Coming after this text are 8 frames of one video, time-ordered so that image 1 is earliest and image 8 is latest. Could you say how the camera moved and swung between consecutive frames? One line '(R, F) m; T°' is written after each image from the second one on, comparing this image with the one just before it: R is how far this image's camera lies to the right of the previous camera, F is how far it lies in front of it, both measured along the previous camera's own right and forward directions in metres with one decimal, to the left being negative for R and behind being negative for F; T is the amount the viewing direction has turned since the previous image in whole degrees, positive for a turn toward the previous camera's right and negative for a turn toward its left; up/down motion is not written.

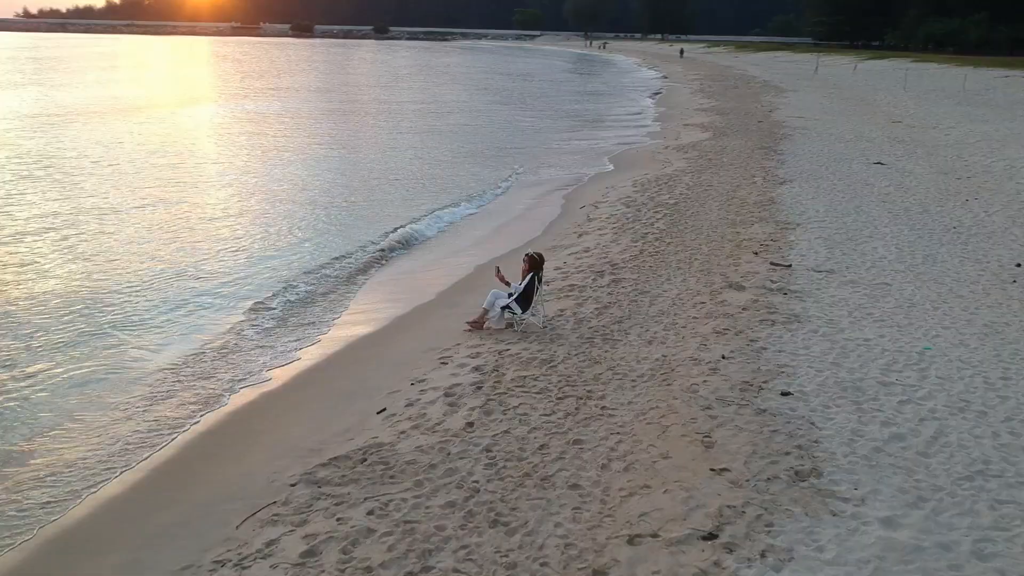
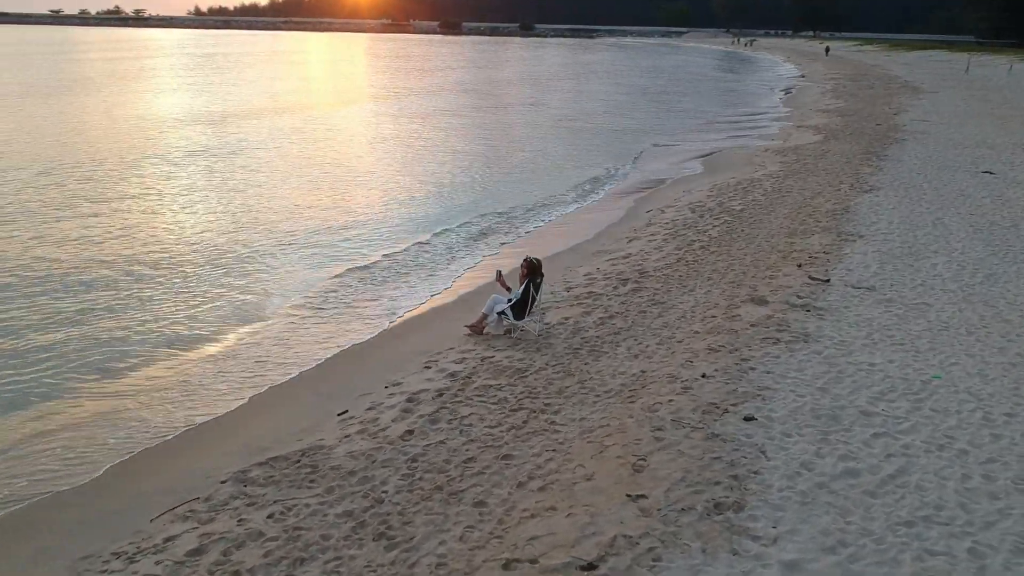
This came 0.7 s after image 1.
(+1.4, +0.2) m; -8°
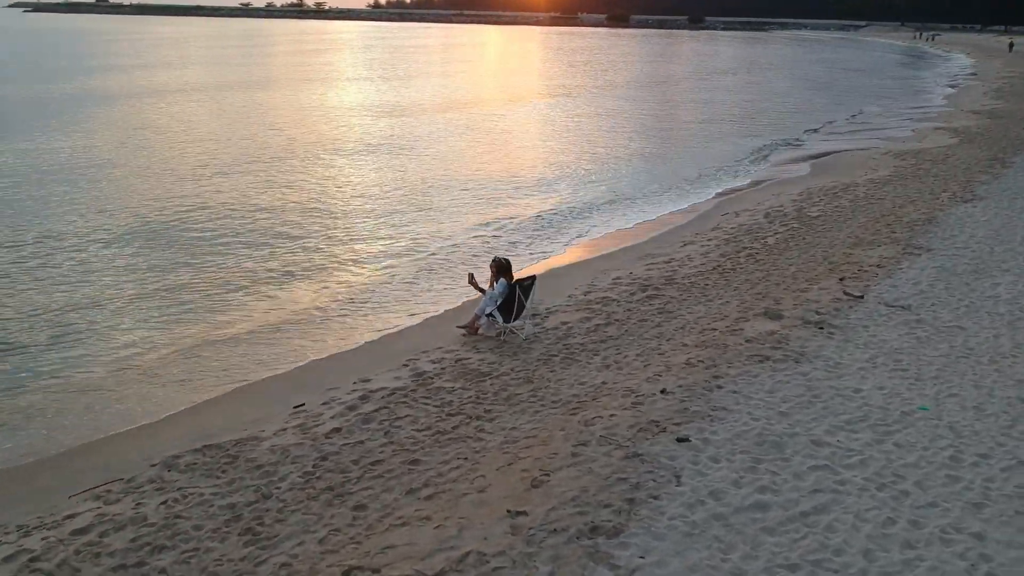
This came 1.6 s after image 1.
(+1.6, +0.2) m; -9°
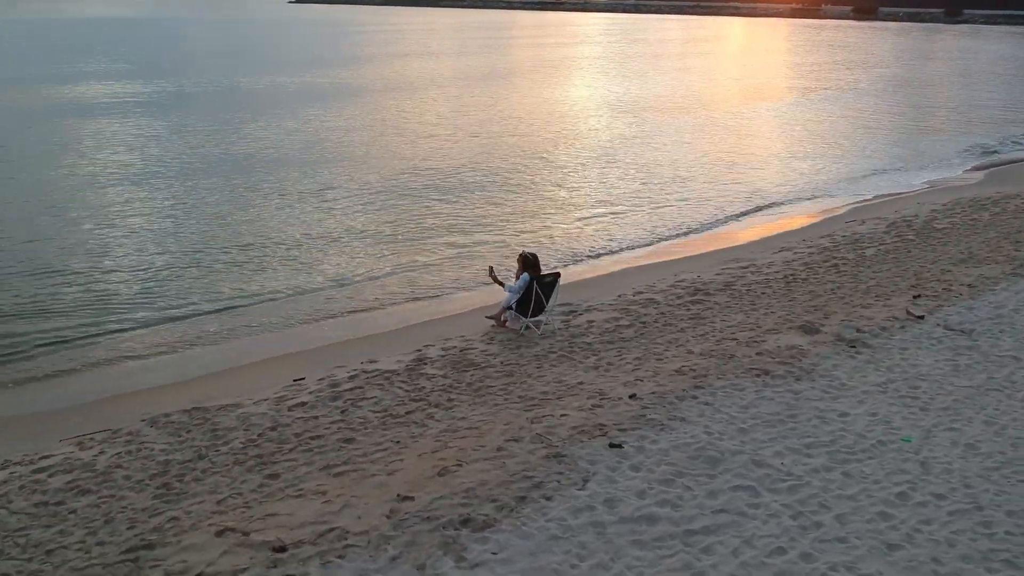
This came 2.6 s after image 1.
(+1.9, +0.1) m; -13°
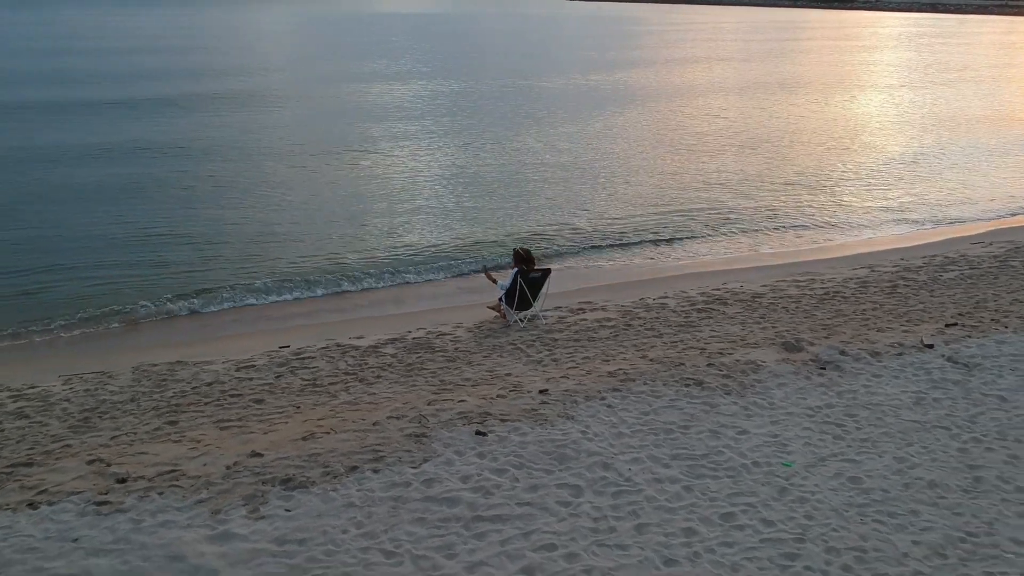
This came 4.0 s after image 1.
(+2.6, 0.0) m; -15°
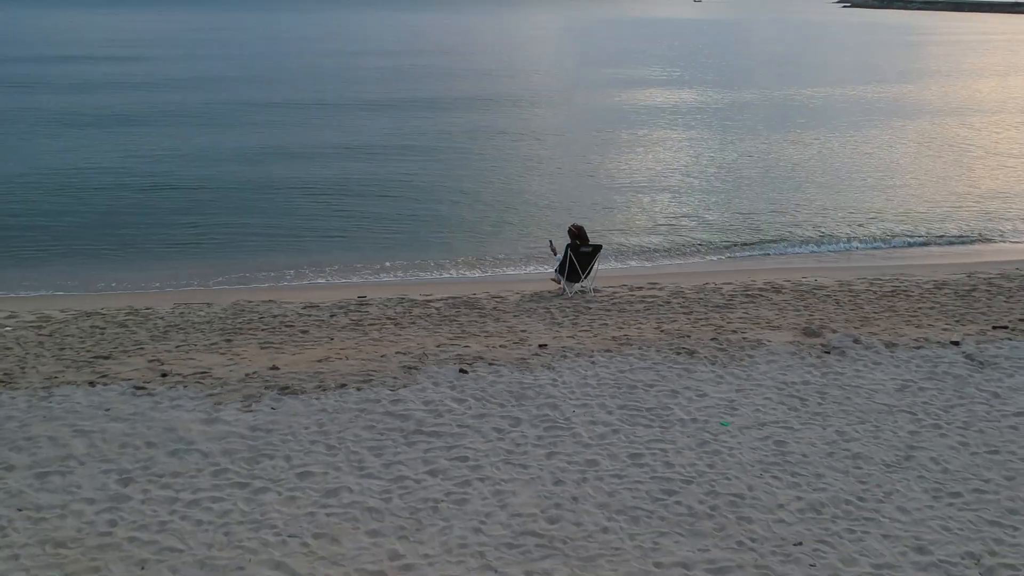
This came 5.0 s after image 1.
(+2.0, -0.6) m; -14°
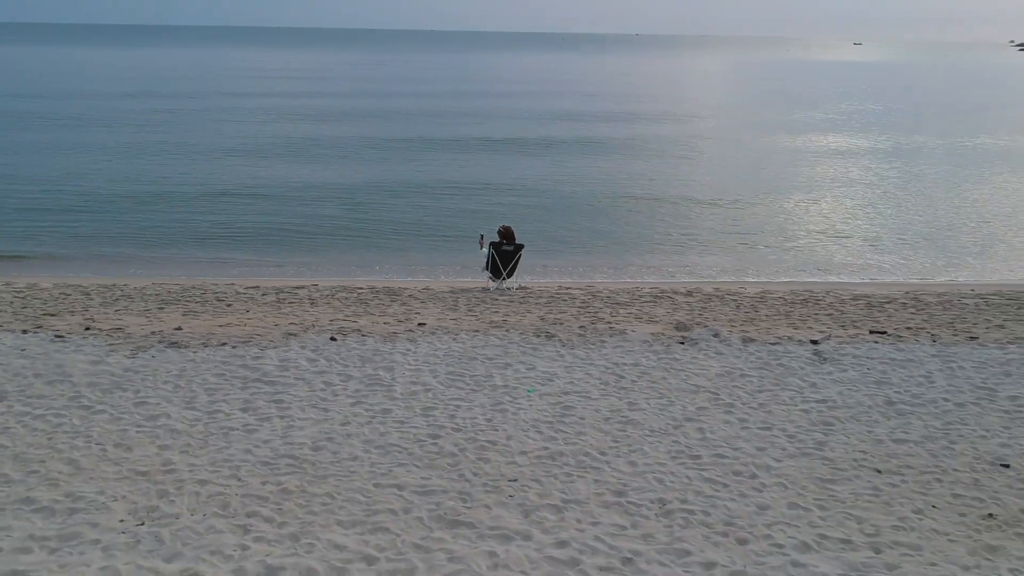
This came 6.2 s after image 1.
(+2.6, -0.7) m; -9°
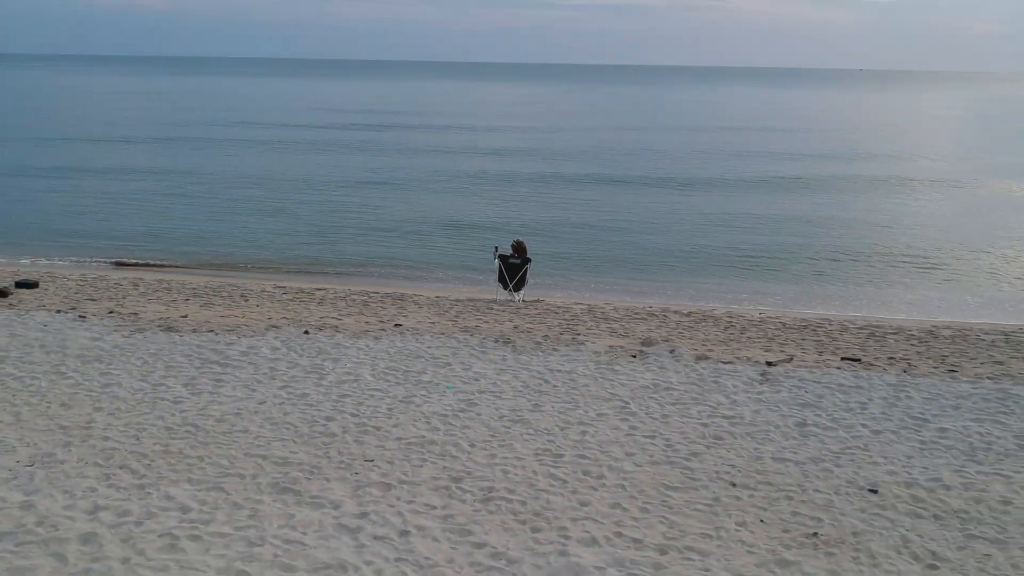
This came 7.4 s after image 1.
(+2.3, -0.2) m; -12°
